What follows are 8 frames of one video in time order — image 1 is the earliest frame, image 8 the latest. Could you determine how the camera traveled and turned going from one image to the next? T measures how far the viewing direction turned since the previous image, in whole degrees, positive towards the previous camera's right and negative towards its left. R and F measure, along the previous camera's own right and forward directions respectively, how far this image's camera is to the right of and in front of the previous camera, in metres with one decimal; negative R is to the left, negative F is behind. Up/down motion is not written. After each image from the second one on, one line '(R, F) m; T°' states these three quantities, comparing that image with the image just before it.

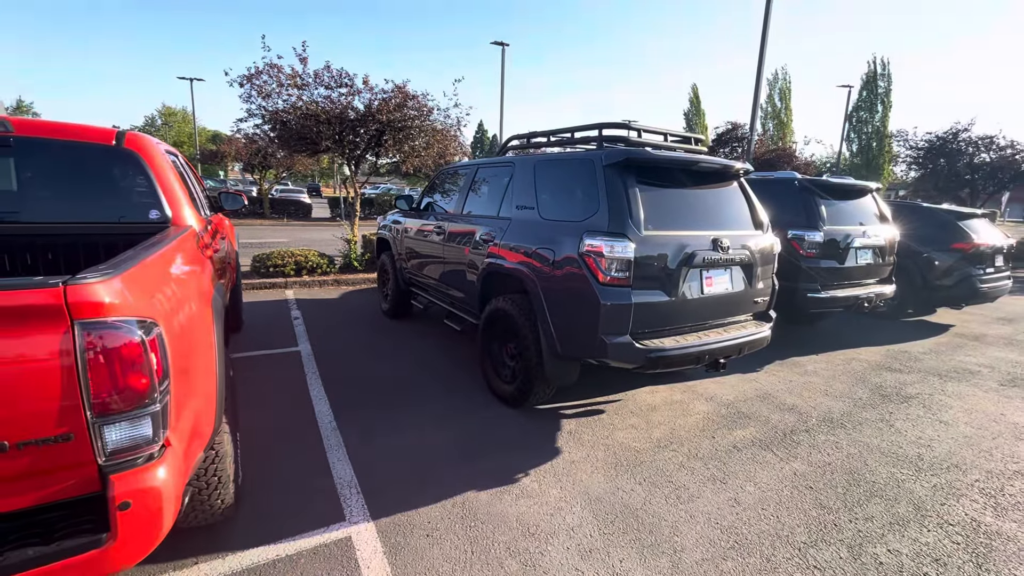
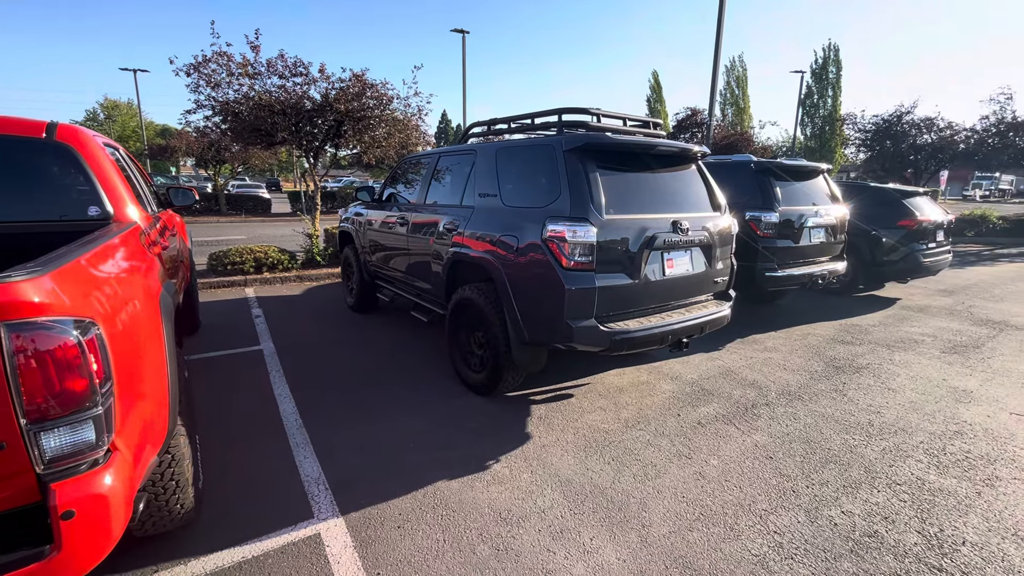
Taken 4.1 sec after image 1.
(0.0, 0.0) m; +4°
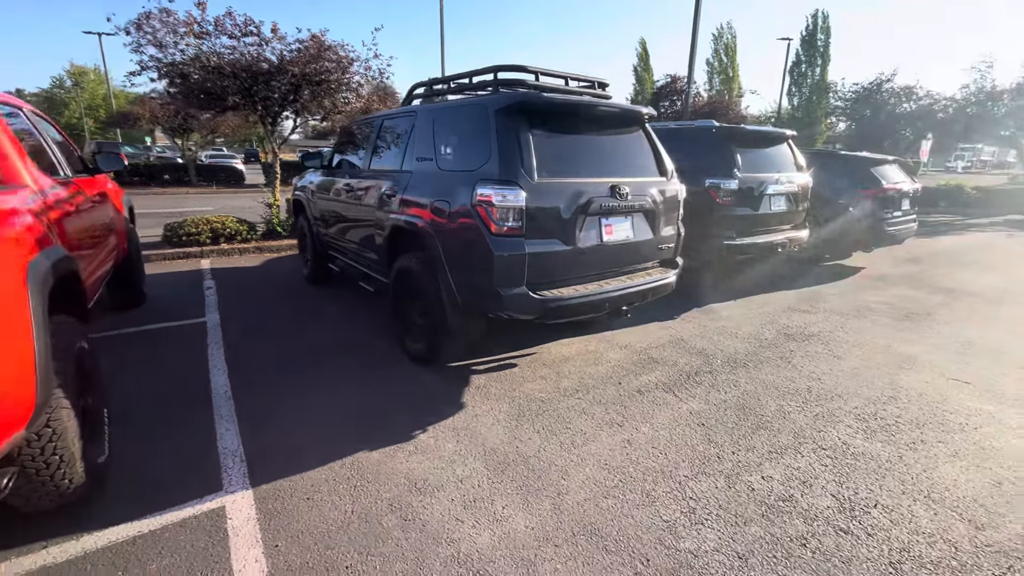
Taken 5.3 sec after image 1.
(+0.4, +0.1) m; +1°
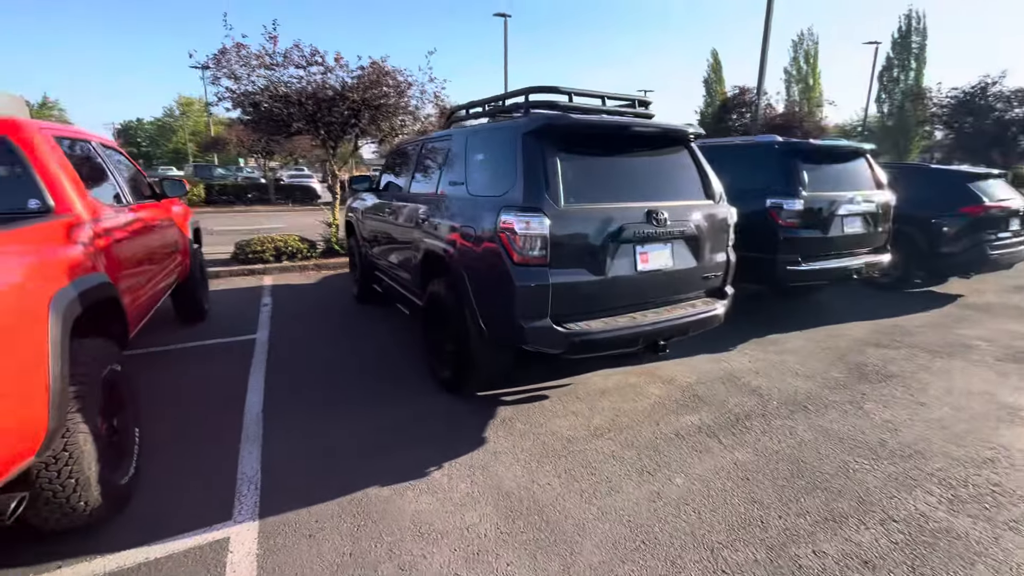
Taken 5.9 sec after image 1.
(+0.2, +0.2) m; -7°
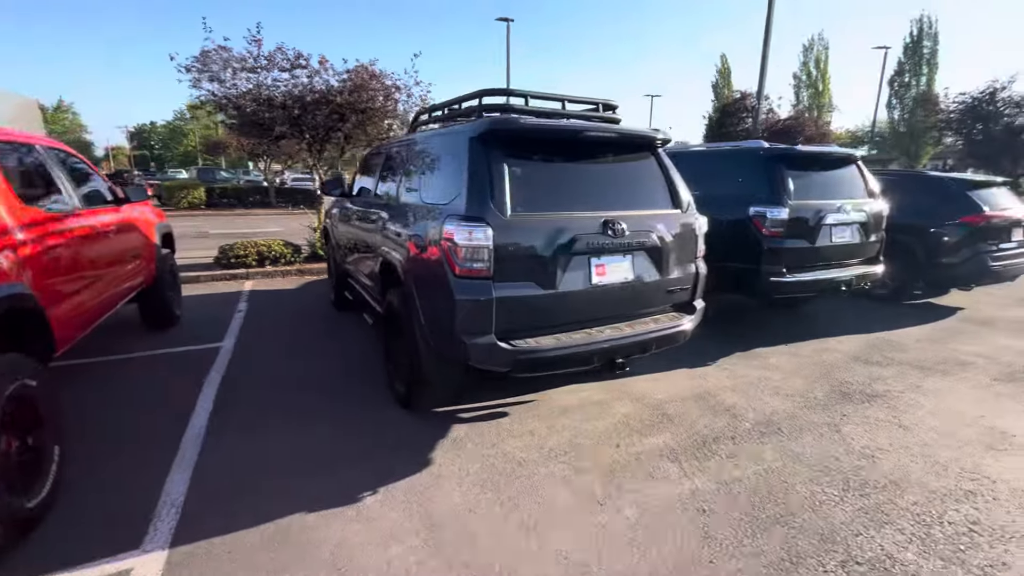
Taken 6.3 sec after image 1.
(+0.4, +0.2) m; -1°
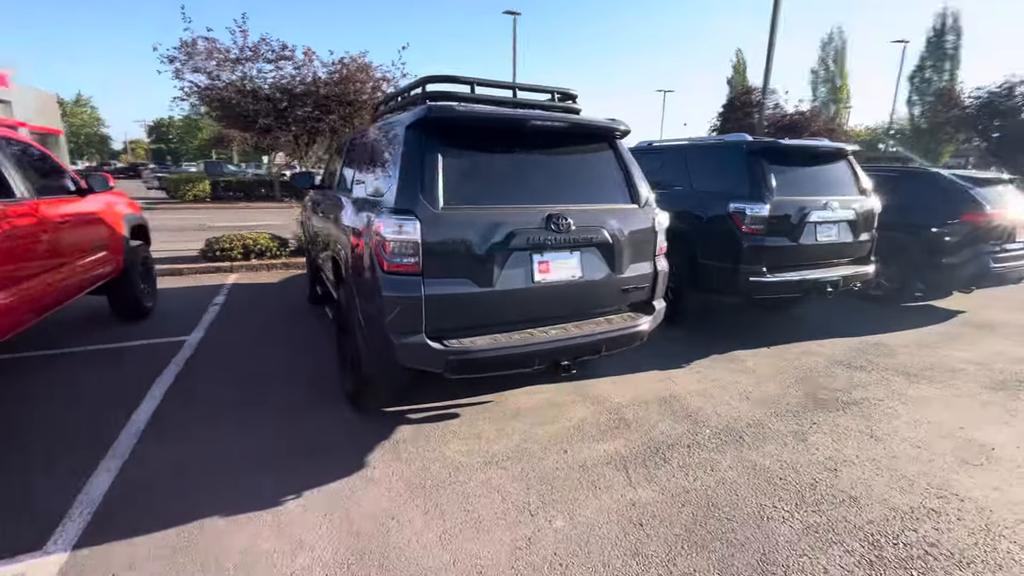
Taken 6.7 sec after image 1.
(+0.4, +0.1) m; -1°
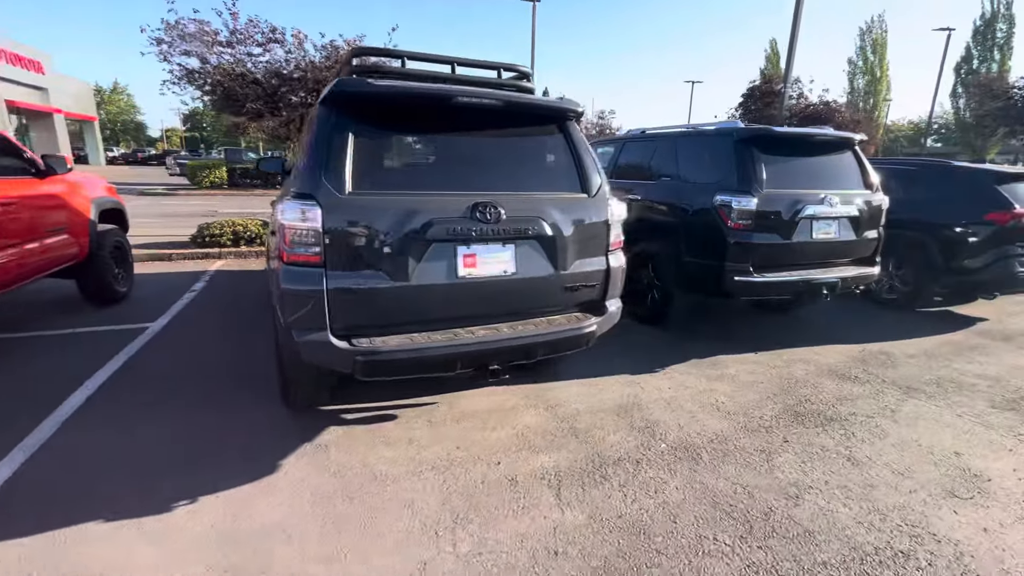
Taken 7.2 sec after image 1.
(+0.5, +0.3) m; -3°
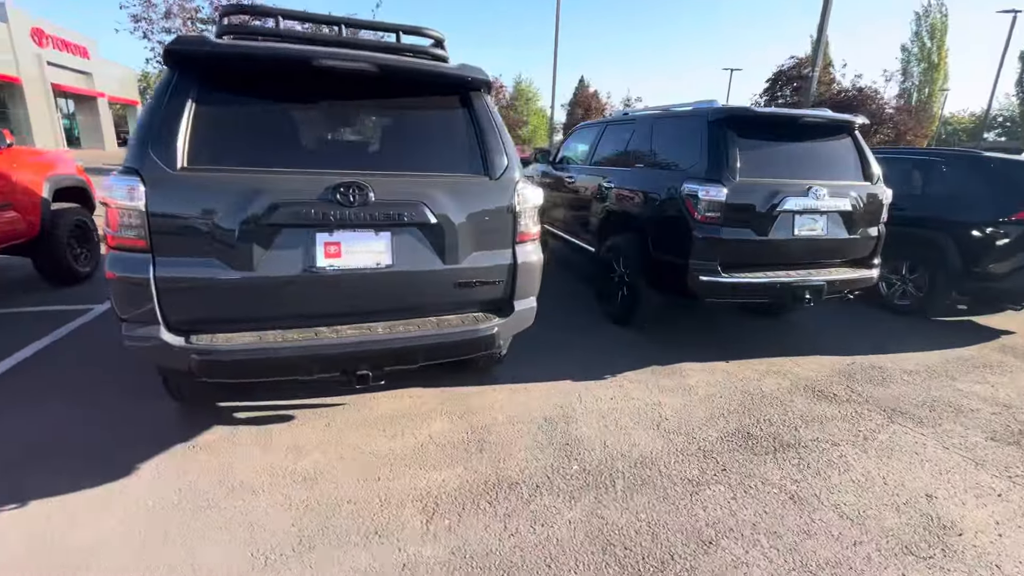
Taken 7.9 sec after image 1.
(+0.7, +0.4) m; -4°
